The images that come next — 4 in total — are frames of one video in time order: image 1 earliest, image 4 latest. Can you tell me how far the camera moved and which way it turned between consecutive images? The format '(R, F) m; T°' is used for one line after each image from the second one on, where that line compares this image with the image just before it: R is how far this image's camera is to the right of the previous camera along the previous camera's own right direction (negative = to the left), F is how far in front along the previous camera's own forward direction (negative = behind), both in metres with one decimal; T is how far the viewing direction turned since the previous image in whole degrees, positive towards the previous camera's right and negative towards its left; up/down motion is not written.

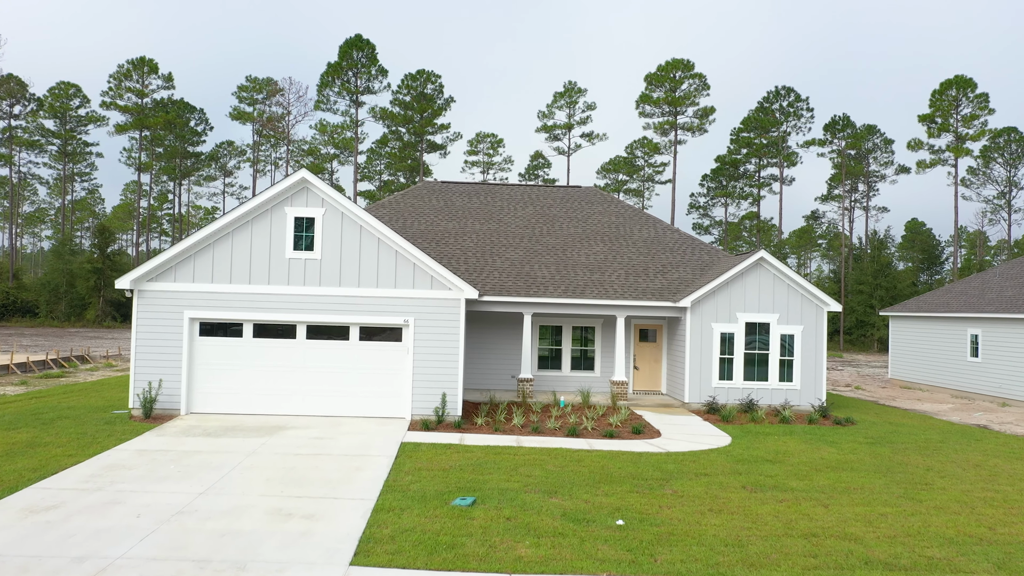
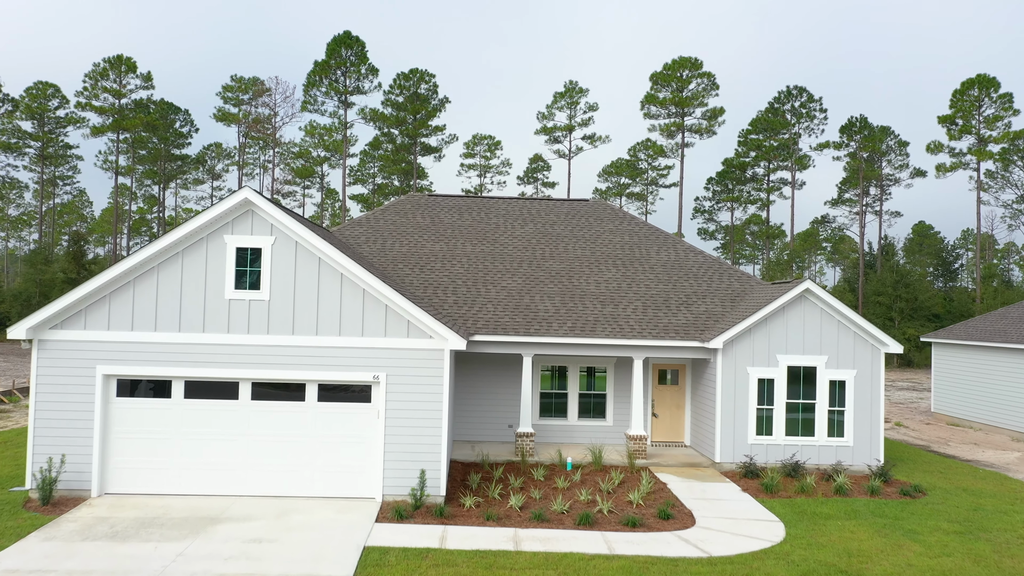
(0.0, +2.7) m; 0°
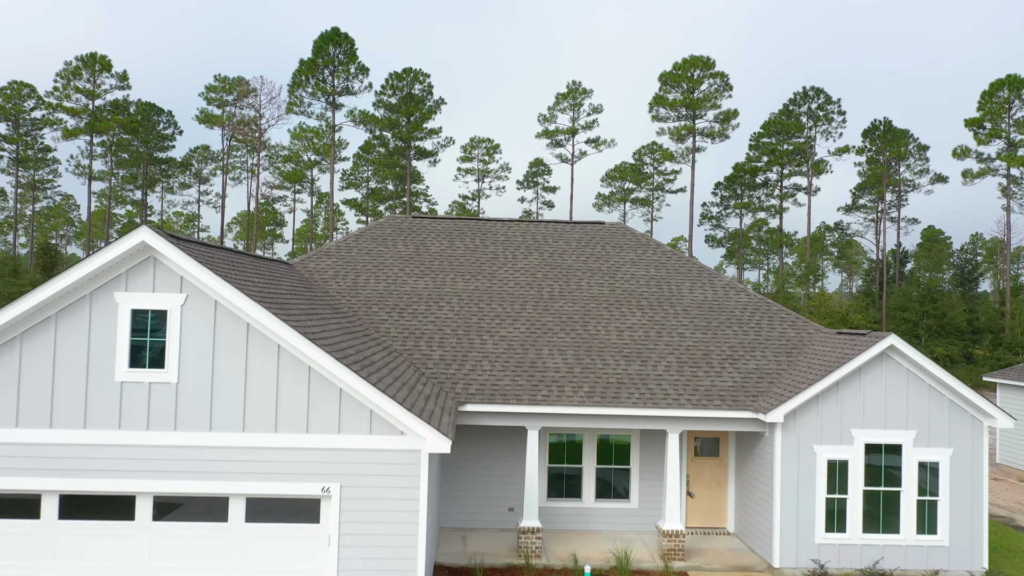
(0.0, +3.0) m; 0°
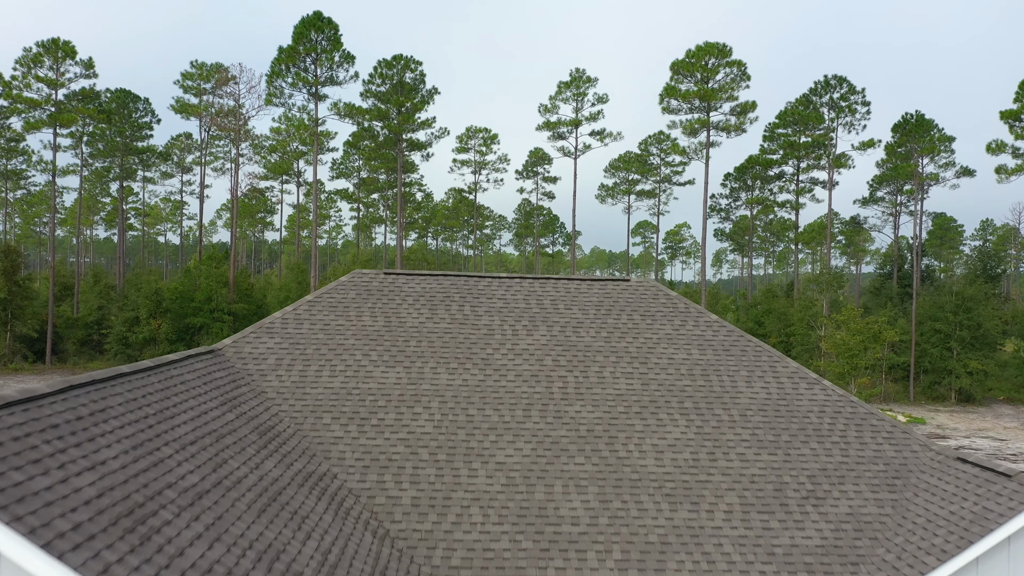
(0.0, +3.3) m; 0°
